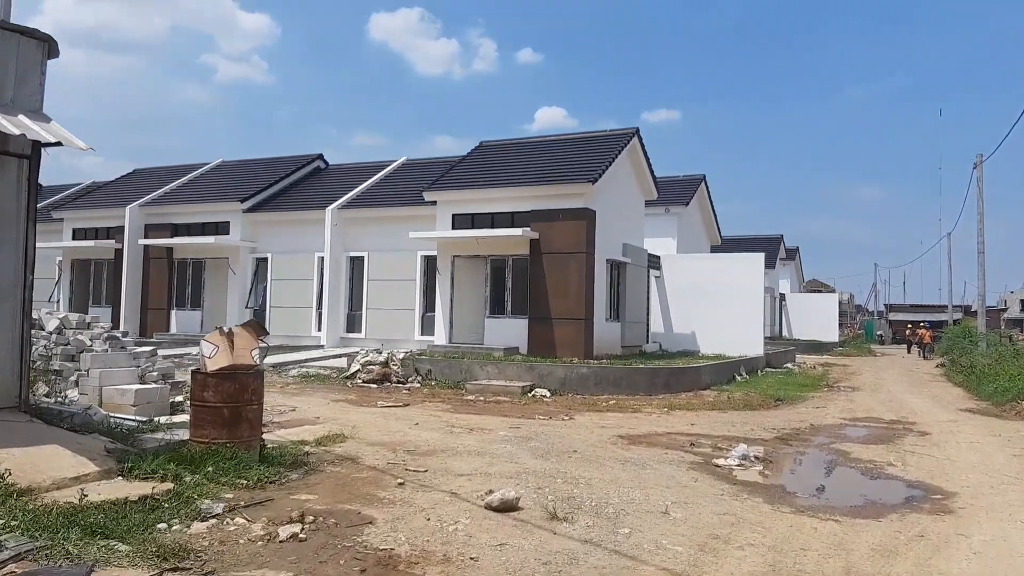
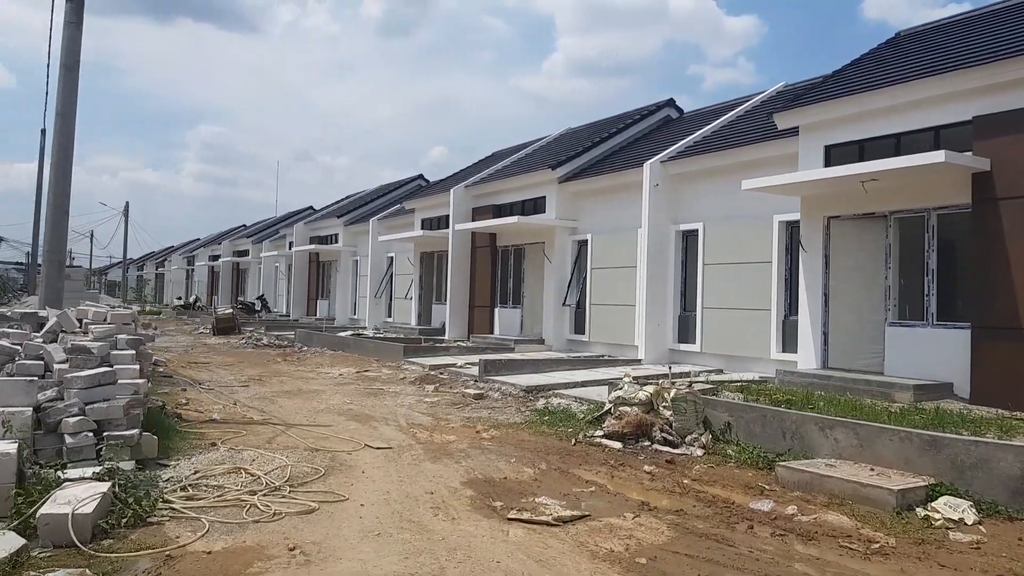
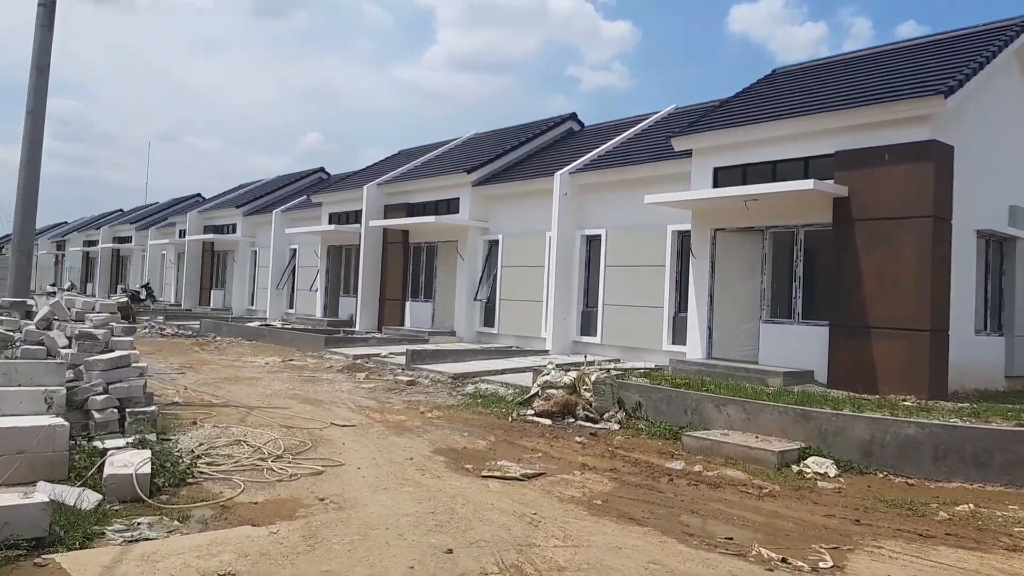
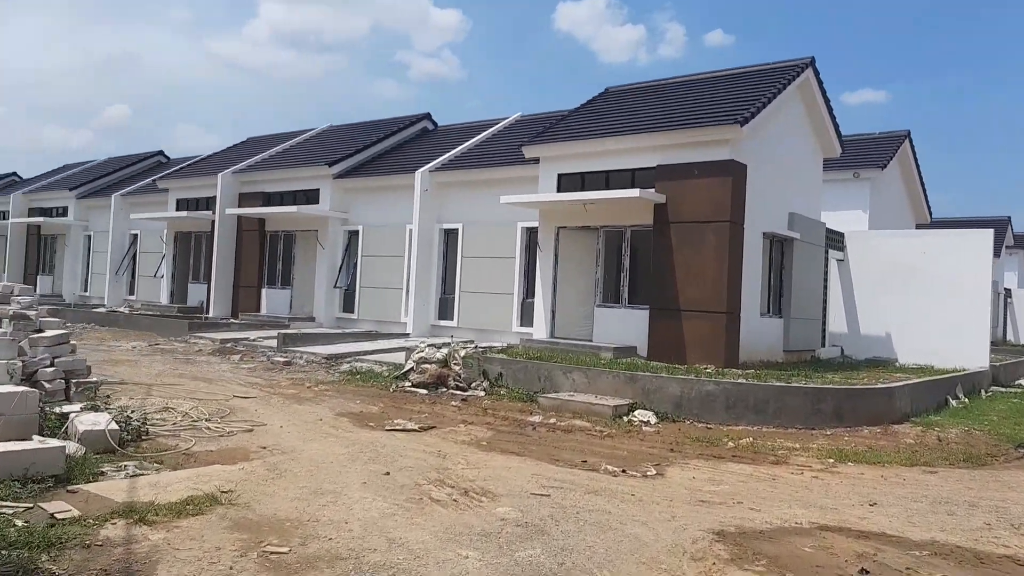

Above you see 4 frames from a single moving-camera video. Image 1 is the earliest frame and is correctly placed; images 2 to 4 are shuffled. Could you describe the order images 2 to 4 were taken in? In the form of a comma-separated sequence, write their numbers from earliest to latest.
4, 3, 2
